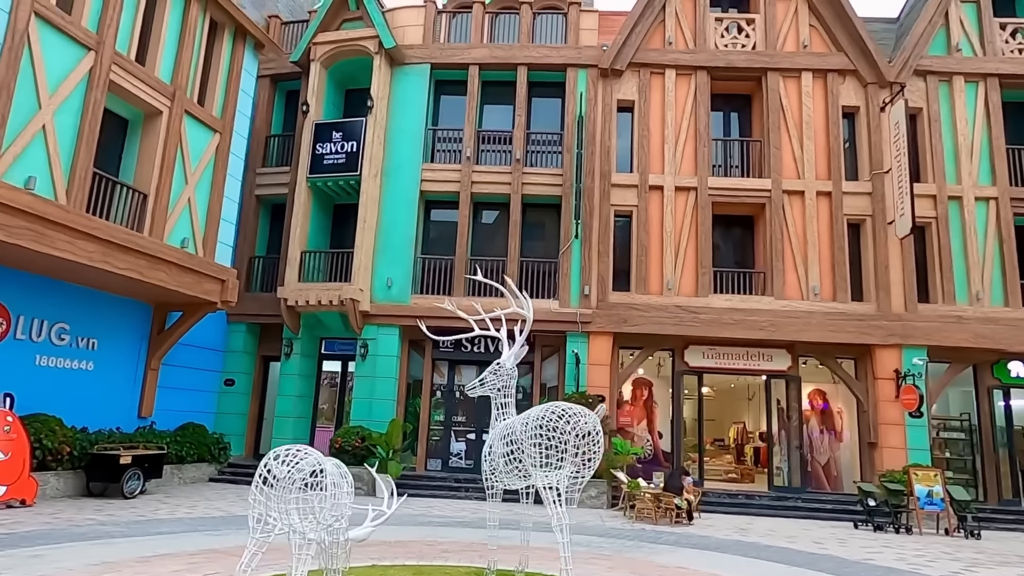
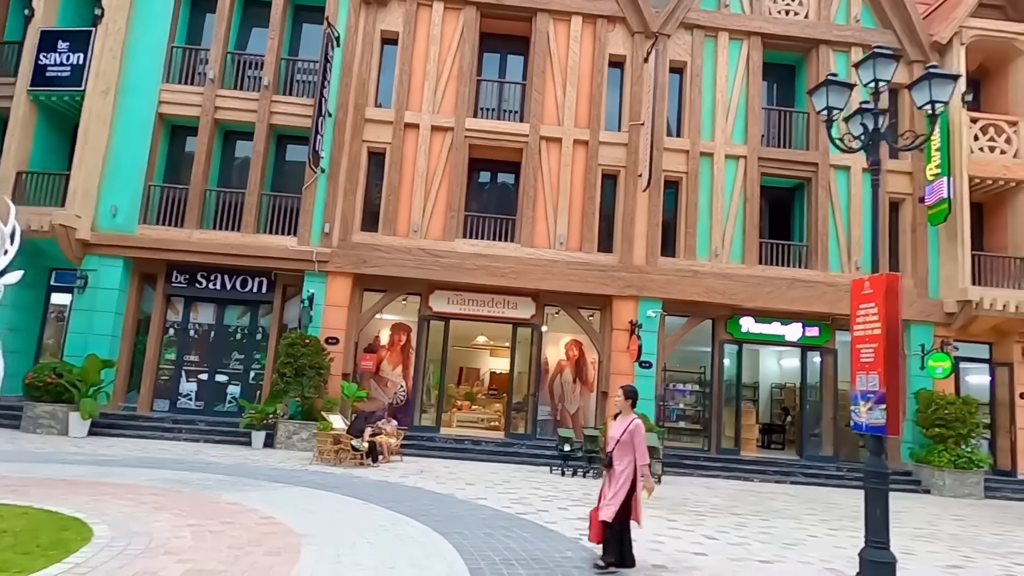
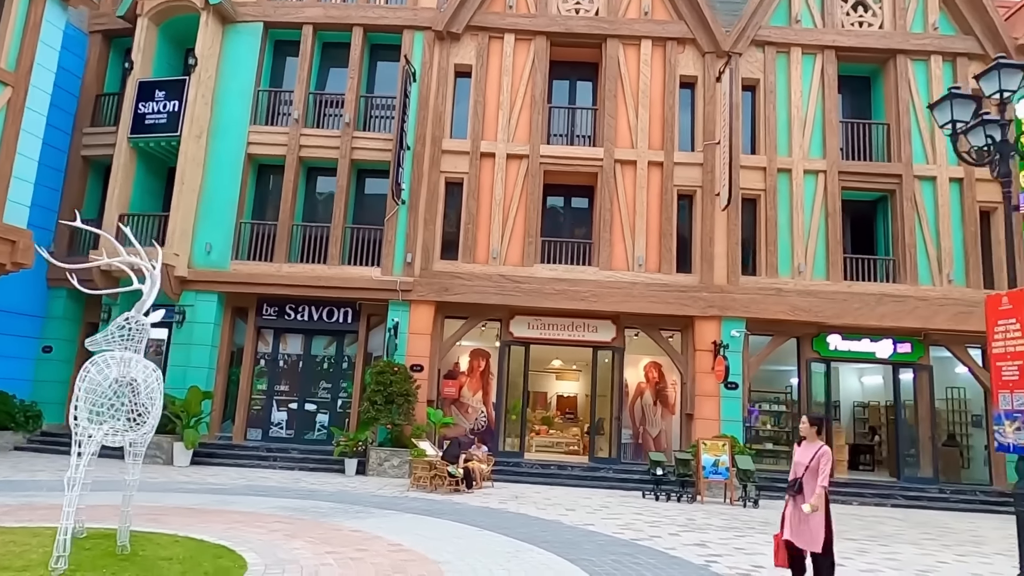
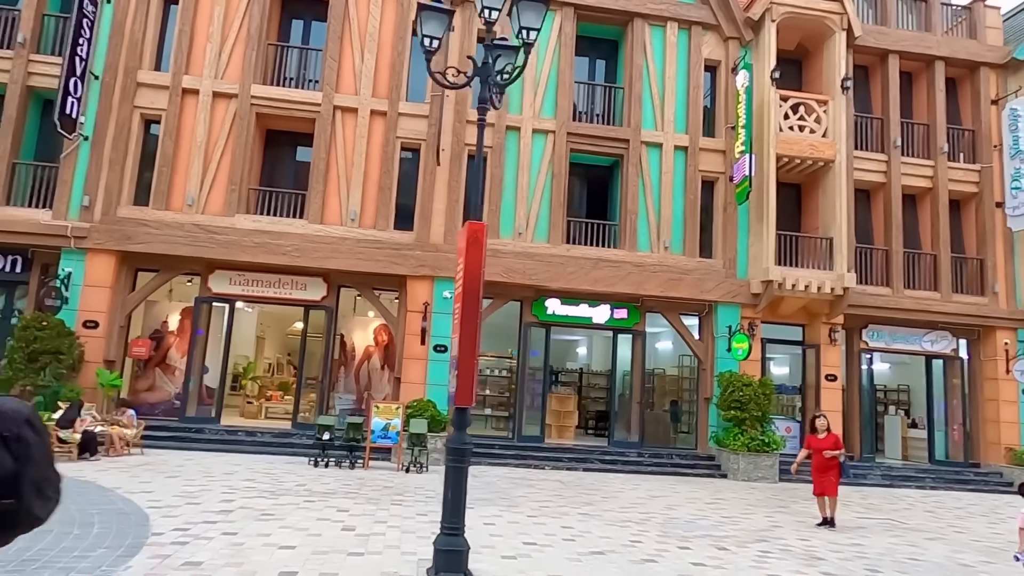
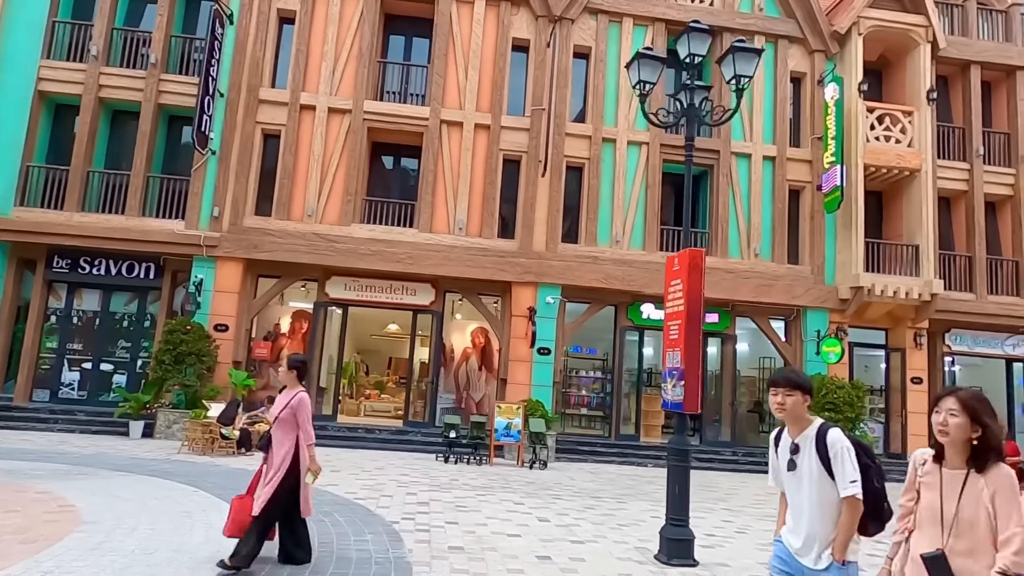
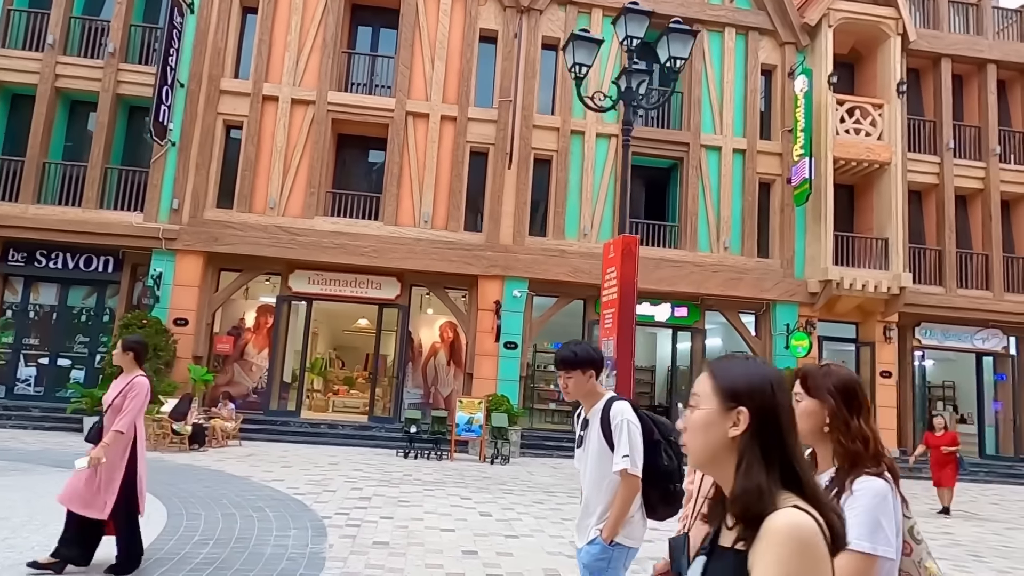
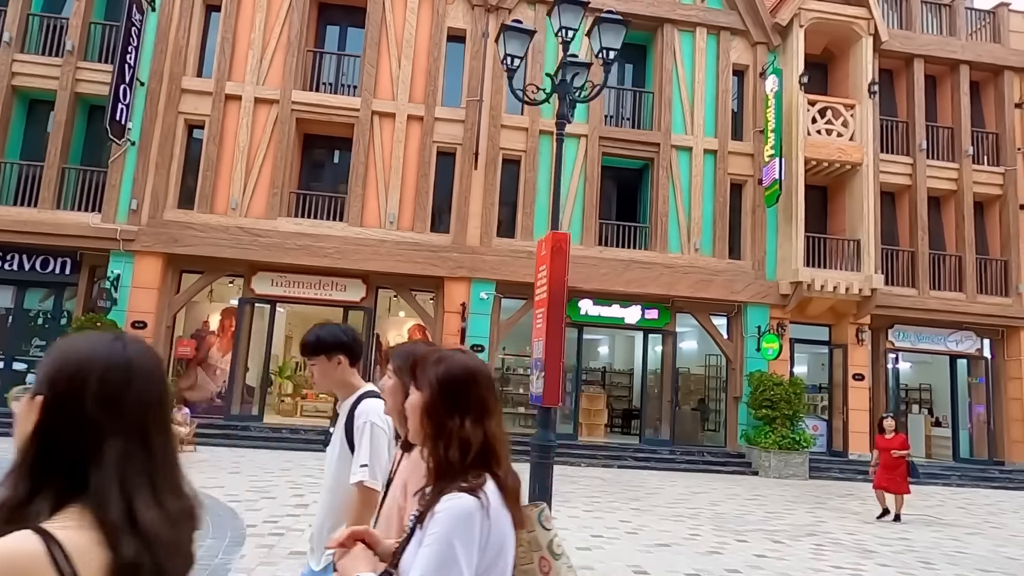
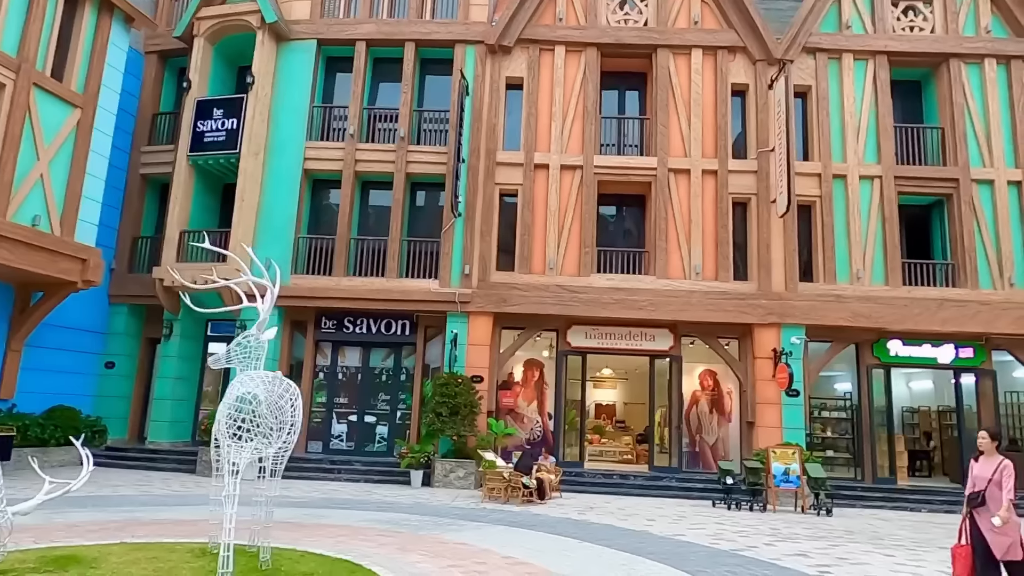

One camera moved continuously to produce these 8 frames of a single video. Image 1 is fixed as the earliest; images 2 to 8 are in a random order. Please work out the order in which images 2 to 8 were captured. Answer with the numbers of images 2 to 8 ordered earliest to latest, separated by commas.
8, 3, 2, 5, 6, 7, 4
